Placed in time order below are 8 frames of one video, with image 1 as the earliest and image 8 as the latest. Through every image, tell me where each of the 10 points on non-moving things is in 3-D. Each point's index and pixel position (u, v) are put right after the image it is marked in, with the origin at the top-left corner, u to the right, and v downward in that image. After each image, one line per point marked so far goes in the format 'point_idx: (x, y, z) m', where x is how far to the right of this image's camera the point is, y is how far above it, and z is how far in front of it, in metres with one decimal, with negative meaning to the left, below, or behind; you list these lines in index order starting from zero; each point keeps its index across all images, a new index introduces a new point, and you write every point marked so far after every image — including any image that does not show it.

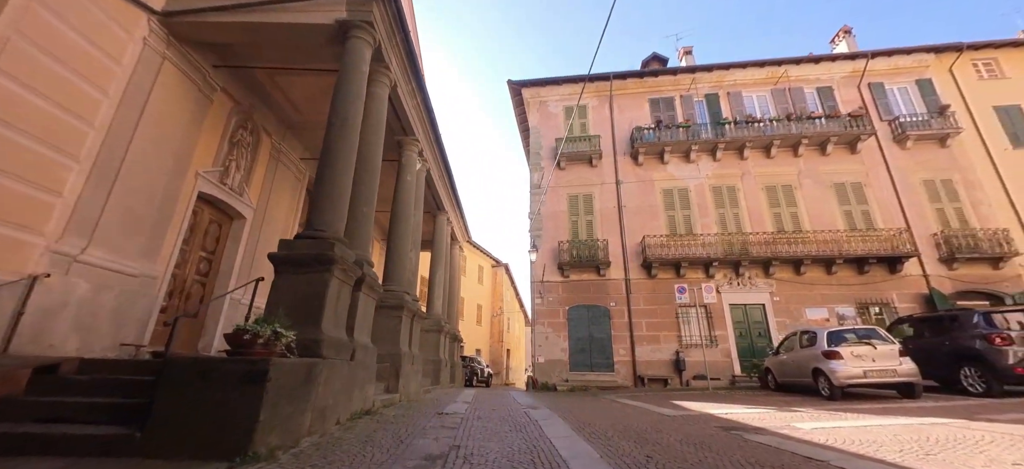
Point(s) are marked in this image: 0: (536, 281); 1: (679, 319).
0: (+0.9, -1.9, +15.8) m
1: (+6.2, -3.1, +14.6) m
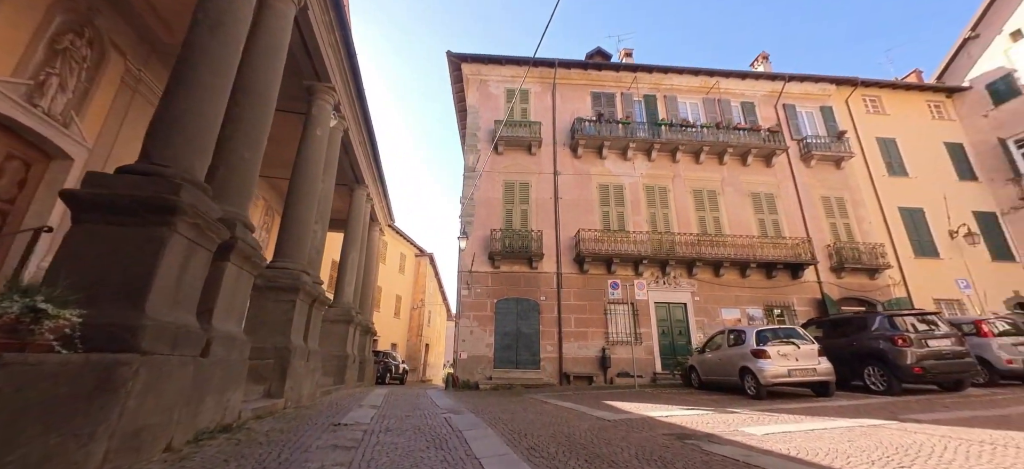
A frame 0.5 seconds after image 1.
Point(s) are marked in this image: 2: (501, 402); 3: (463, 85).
0: (-1.8, -1.4, +14.6) m
1: (+3.5, -3.0, +14.4) m
2: (-0.3, -3.9, +9.1) m
3: (-2.2, +6.8, +18.1) m
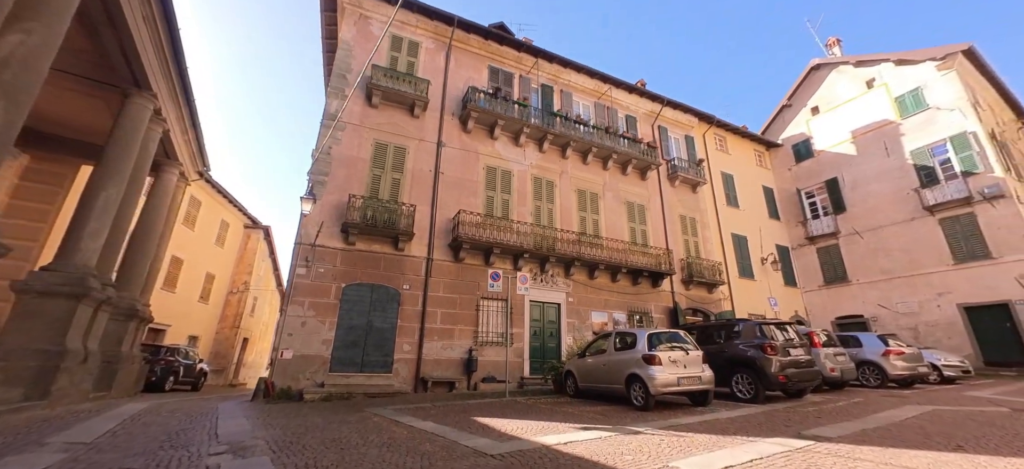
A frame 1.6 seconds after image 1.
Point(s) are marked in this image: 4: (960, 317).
0: (-5.9, -0.3, +11.1) m
1: (-1.1, -2.5, +12.6) m
2: (-3.0, -3.1, +6.4) m
3: (-6.5, +8.0, +14.4) m
4: (+19.5, -3.6, +17.2) m
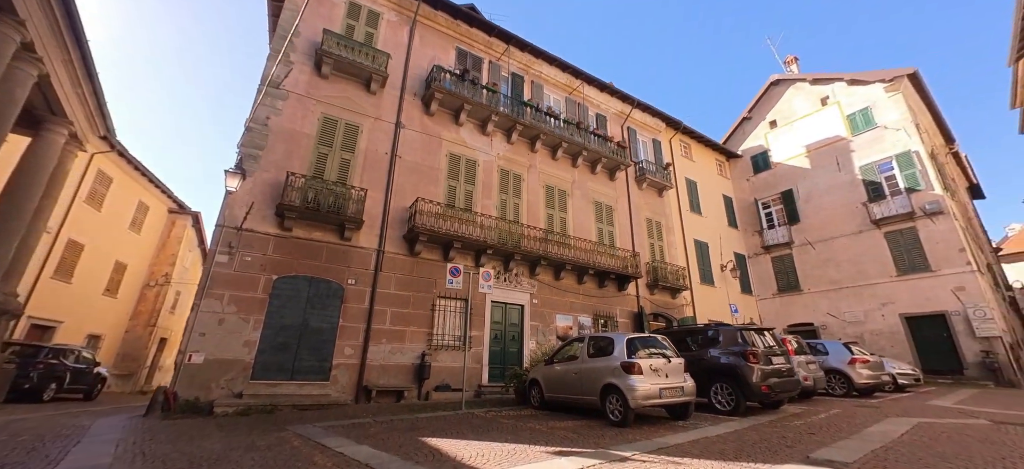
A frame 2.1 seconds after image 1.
0: (-6.8, +0.2, +9.4) m
1: (-2.2, -2.2, +11.3) m
2: (-3.5, -2.7, +4.9) m
3: (-7.4, +8.4, +12.7) m
4: (+17.7, -4.2, +17.9) m
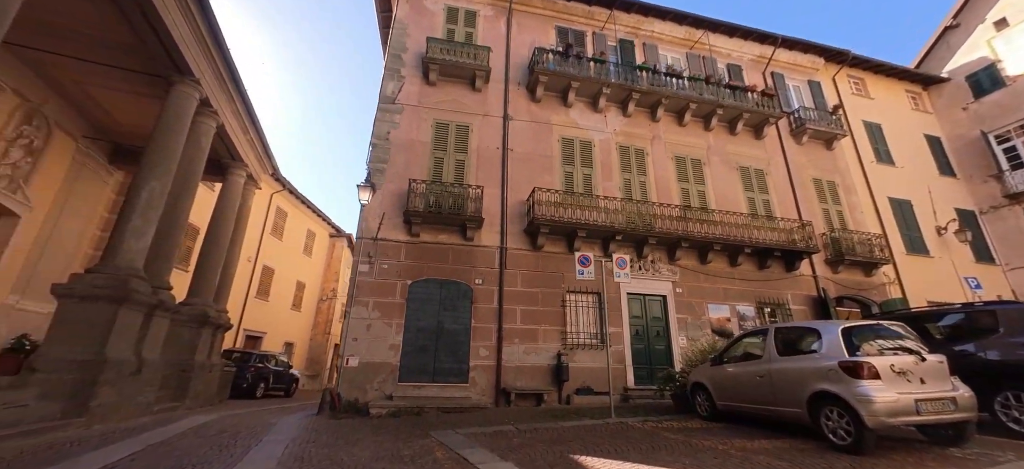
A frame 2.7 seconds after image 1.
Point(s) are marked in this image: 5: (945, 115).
0: (-3.7, -0.1, +10.0) m
1: (+1.4, -2.0, +10.5) m
2: (-1.6, -2.7, +4.7) m
3: (-4.2, +8.1, +13.5) m
4: (+22.5, -1.6, +10.8) m
5: (+21.2, +5.8, +19.3) m
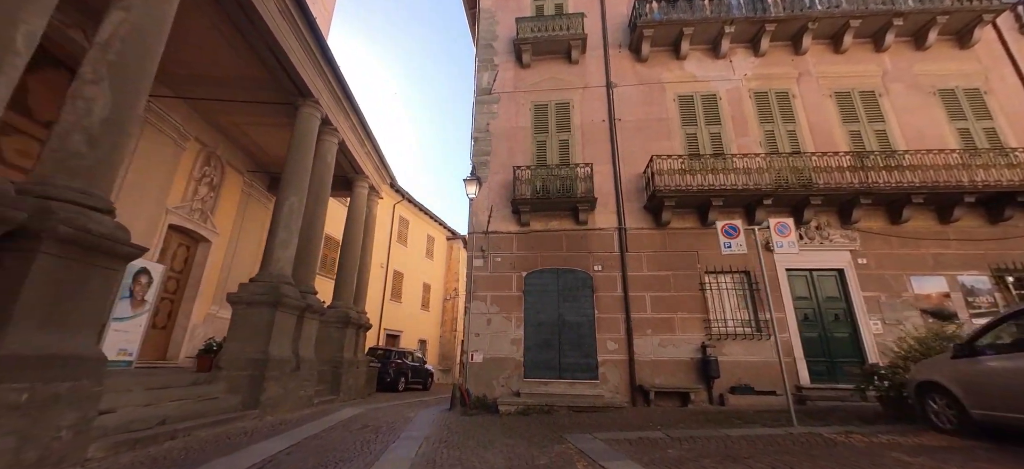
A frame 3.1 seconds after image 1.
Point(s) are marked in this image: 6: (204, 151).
0: (-0.9, 0.0, +9.9) m
1: (+4.4, -1.3, +8.9) m
2: (-0.1, -2.5, +4.2) m
3: (-1.3, +8.3, +13.3) m
4: (+24.5, +1.2, +3.5) m
5: (+24.8, +8.7, +12.0) m
6: (-8.1, +2.2, +10.4) m
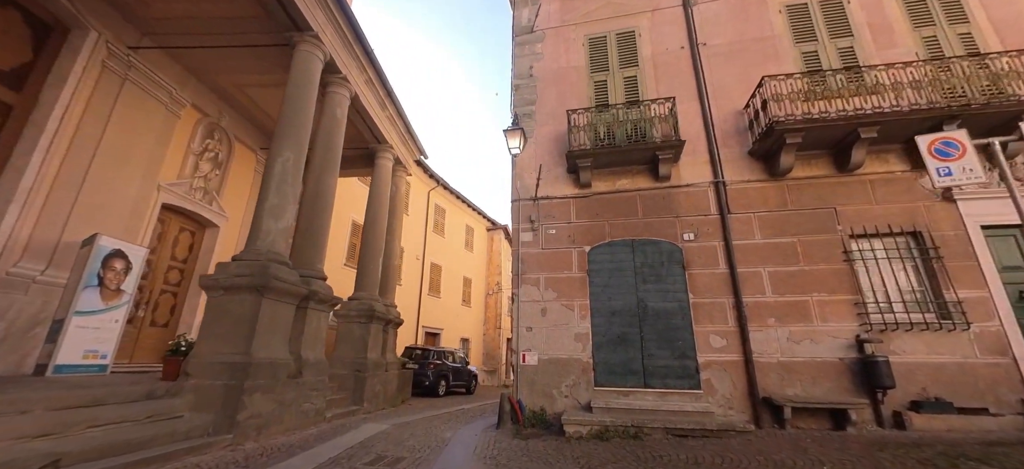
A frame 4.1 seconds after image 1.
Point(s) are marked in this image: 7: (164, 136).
0: (+0.2, +0.7, +7.7) m
1: (+5.4, -0.4, +6.2) m
2: (+0.5, -1.8, +2.0) m
3: (-0.1, +8.9, +11.2) m
4: (+24.8, +2.7, -1.3) m
5: (+25.7, +10.3, +7.1) m
6: (-6.9, +2.6, +9.0) m
7: (-6.9, +2.0, +7.9) m
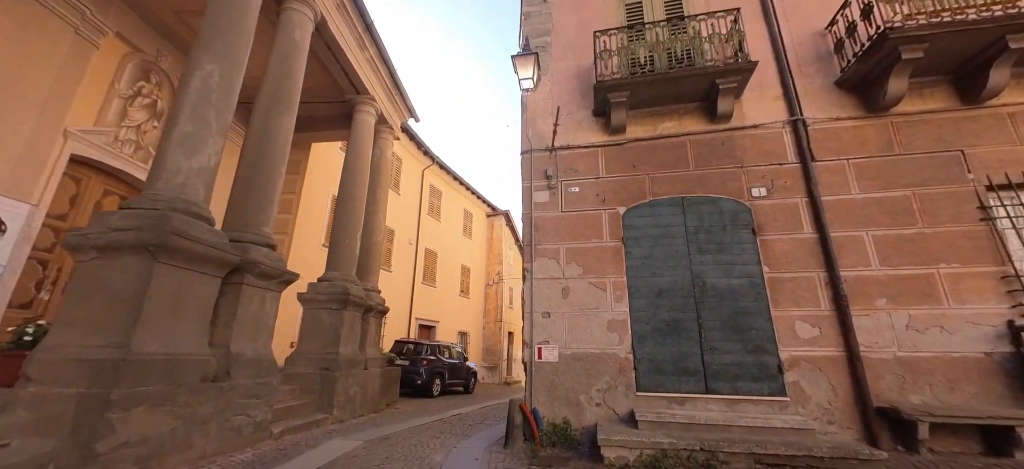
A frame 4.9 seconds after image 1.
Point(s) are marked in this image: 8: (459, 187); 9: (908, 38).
0: (+0.4, +1.3, +6.0) m
1: (+5.5, +0.1, +4.5) m
2: (+0.7, -1.3, +0.3) m
3: (0.0, +9.5, +9.4) m
4: (+25.0, +3.2, -3.0) m
5: (+25.8, +10.9, +5.4) m
6: (-6.8, +3.2, +7.2) m
7: (-6.8, +2.6, +6.1) m
8: (-2.5, +2.4, +19.3) m
9: (+4.6, +2.3, +4.7) m
